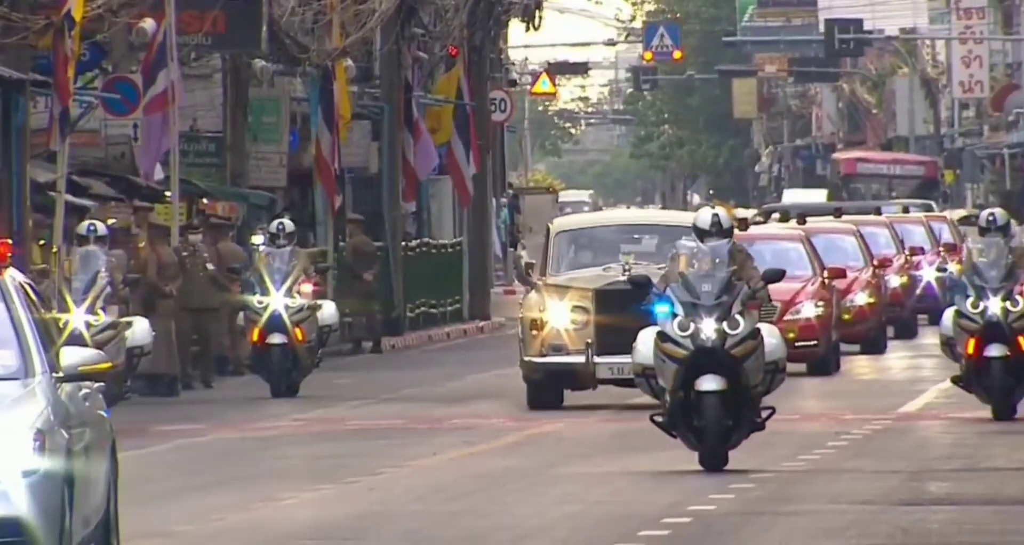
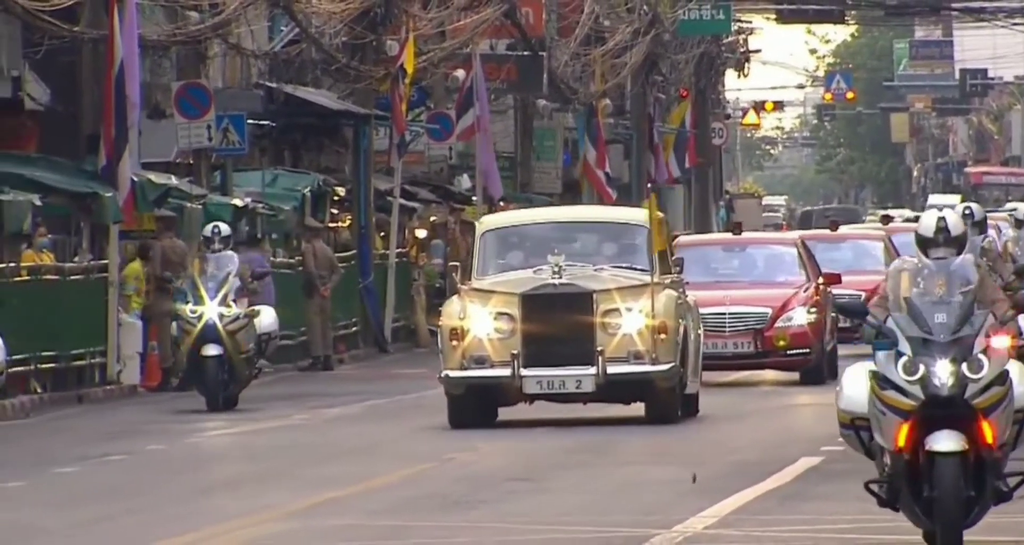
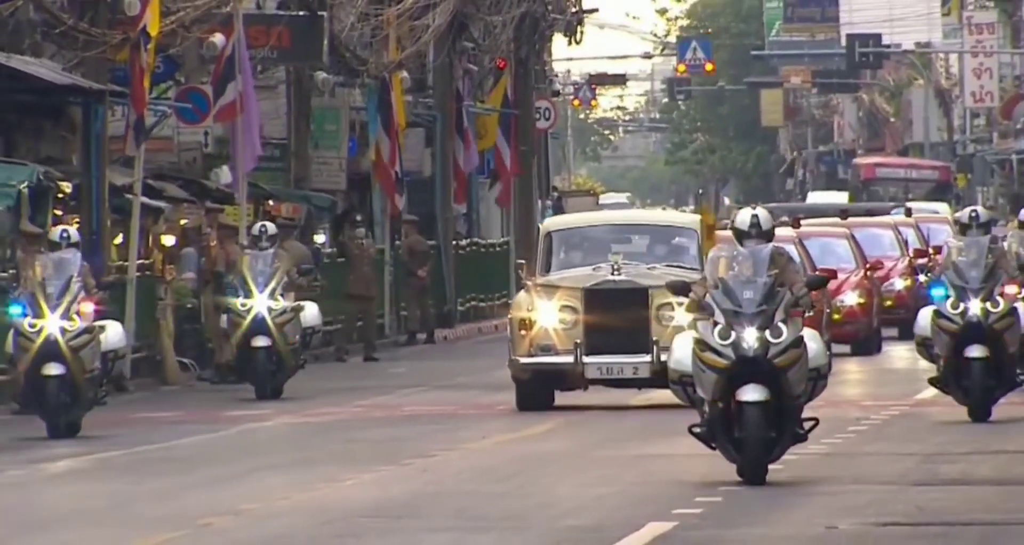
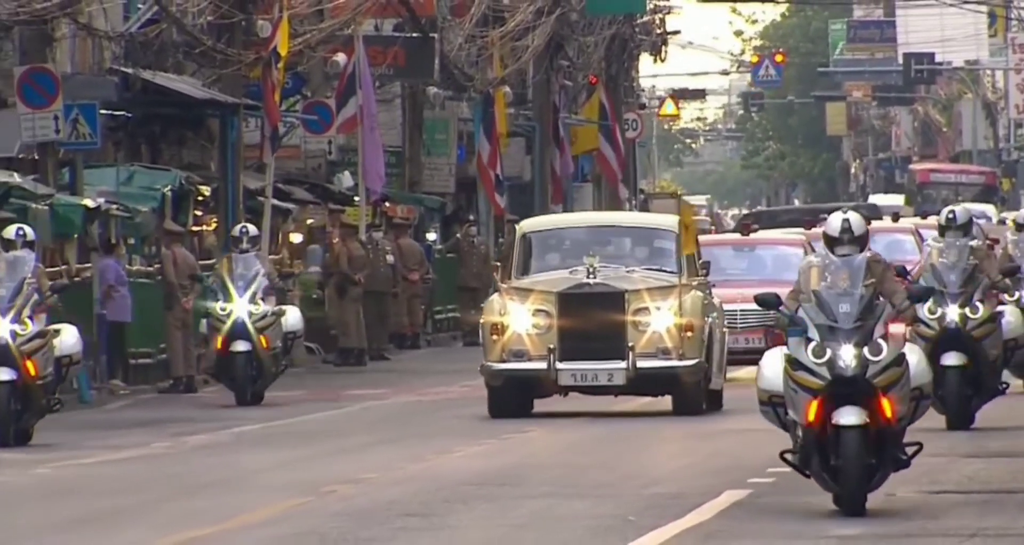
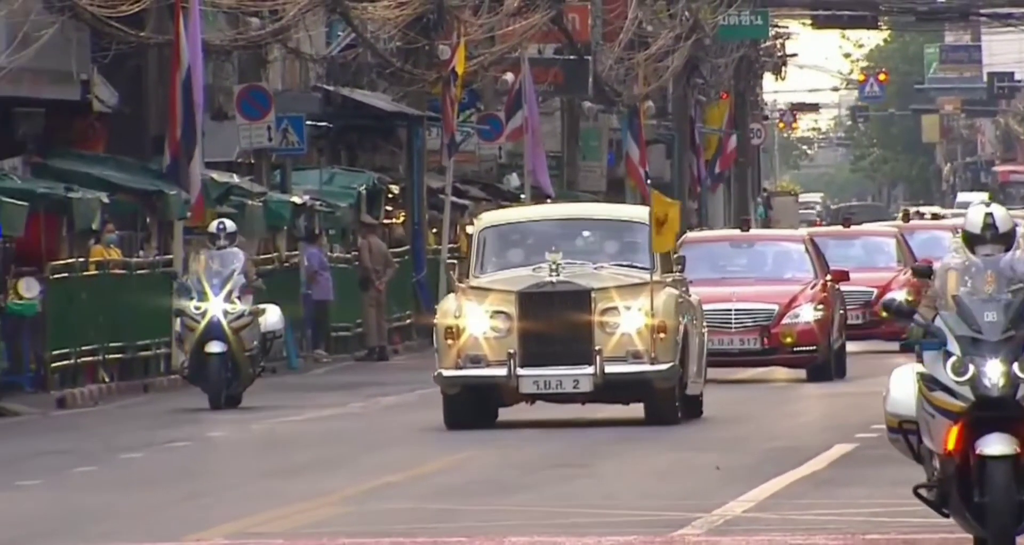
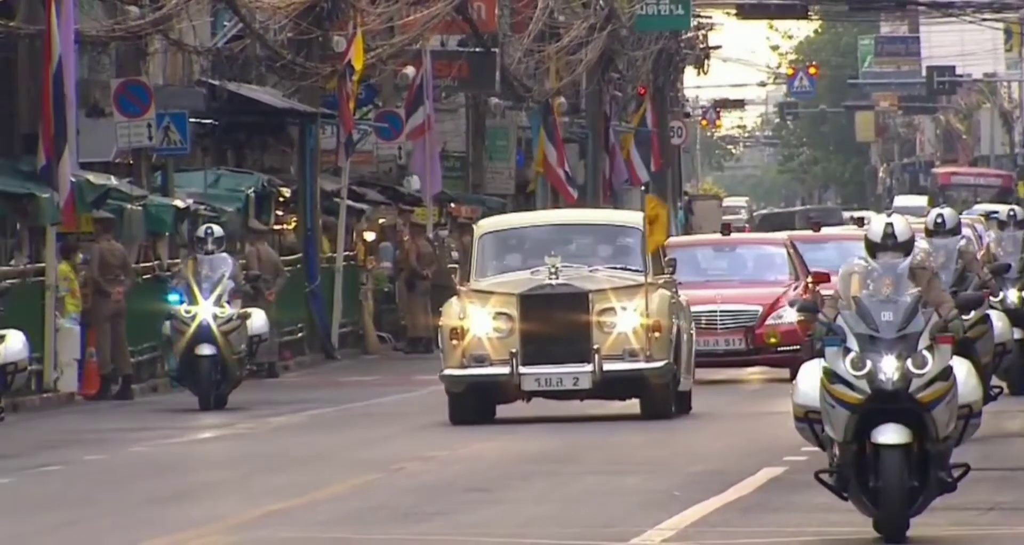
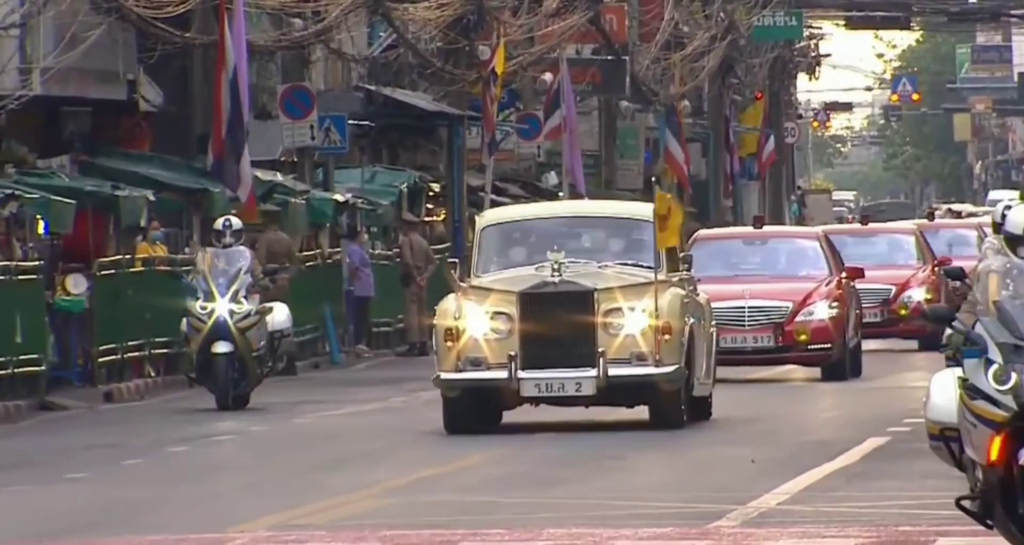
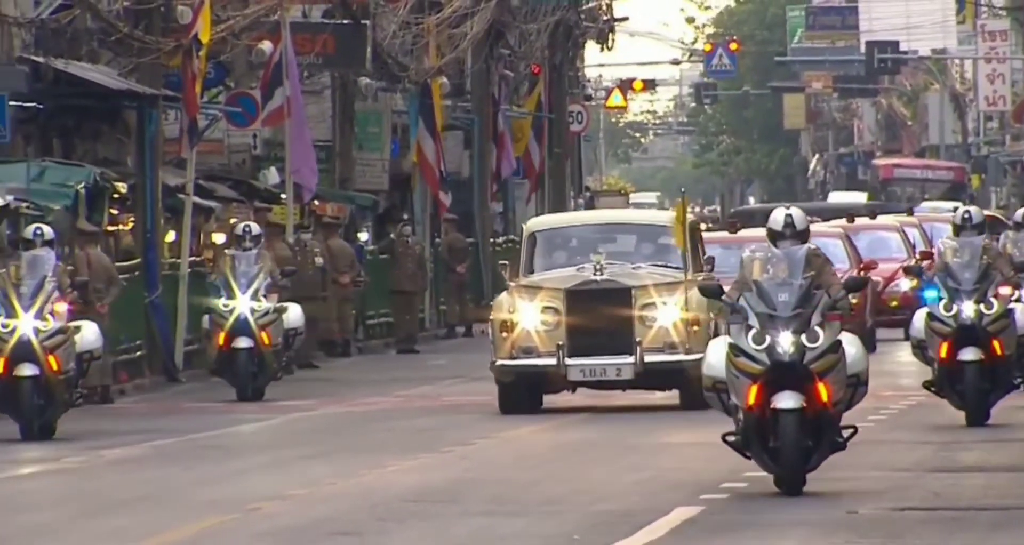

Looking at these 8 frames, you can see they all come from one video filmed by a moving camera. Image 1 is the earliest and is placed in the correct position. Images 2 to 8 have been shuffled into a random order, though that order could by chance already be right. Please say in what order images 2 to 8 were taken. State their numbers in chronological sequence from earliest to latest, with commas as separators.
3, 8, 4, 6, 2, 5, 7
